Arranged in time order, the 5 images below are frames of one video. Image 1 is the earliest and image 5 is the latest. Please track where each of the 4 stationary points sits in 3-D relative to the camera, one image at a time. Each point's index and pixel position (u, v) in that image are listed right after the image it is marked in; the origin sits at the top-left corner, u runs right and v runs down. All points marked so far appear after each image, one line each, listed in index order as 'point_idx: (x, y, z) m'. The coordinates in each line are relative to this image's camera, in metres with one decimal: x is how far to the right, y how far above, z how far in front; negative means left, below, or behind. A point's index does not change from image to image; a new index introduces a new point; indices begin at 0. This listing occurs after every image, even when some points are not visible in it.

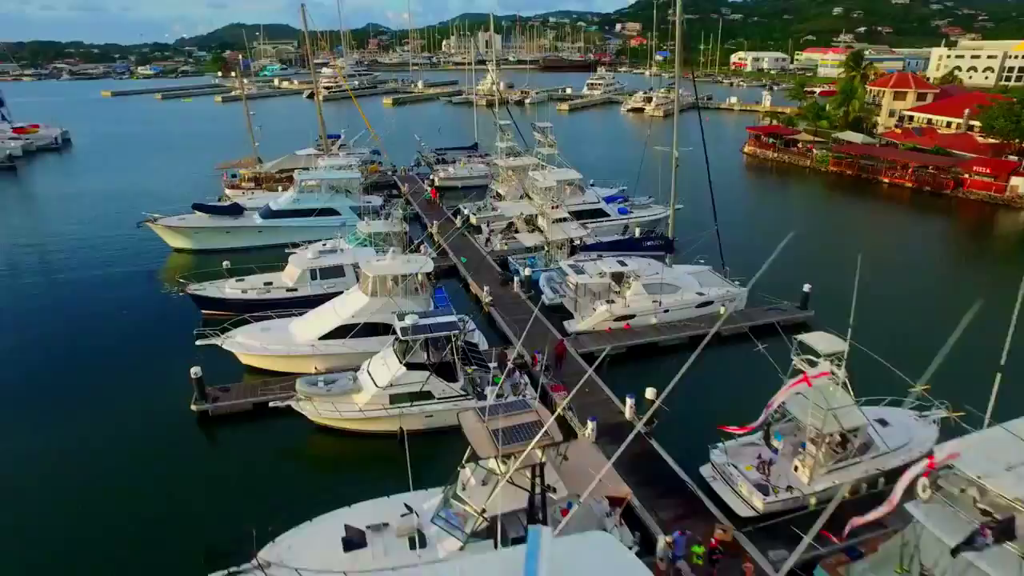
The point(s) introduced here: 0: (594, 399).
0: (+2.2, -2.9, +16.5) m
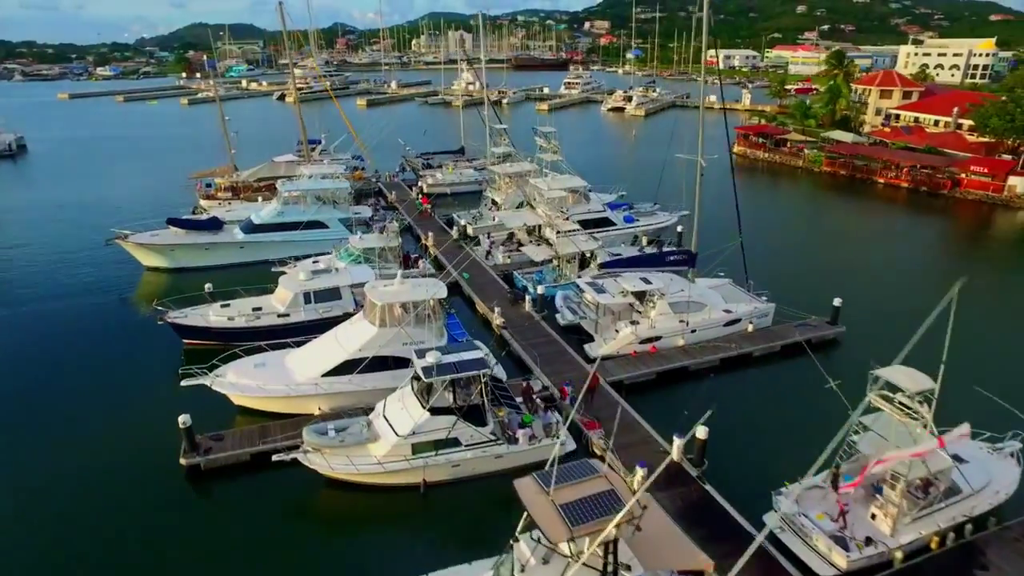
0: (+2.9, -3.5, +14.9) m
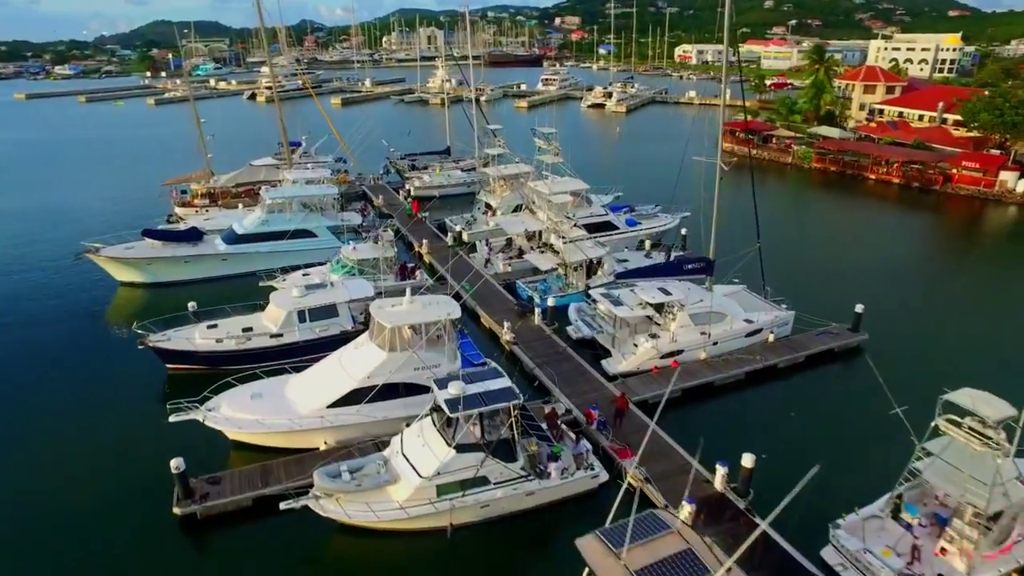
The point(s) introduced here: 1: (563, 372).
0: (+3.5, -3.9, +13.9) m
1: (+1.4, -2.3, +17.4) m
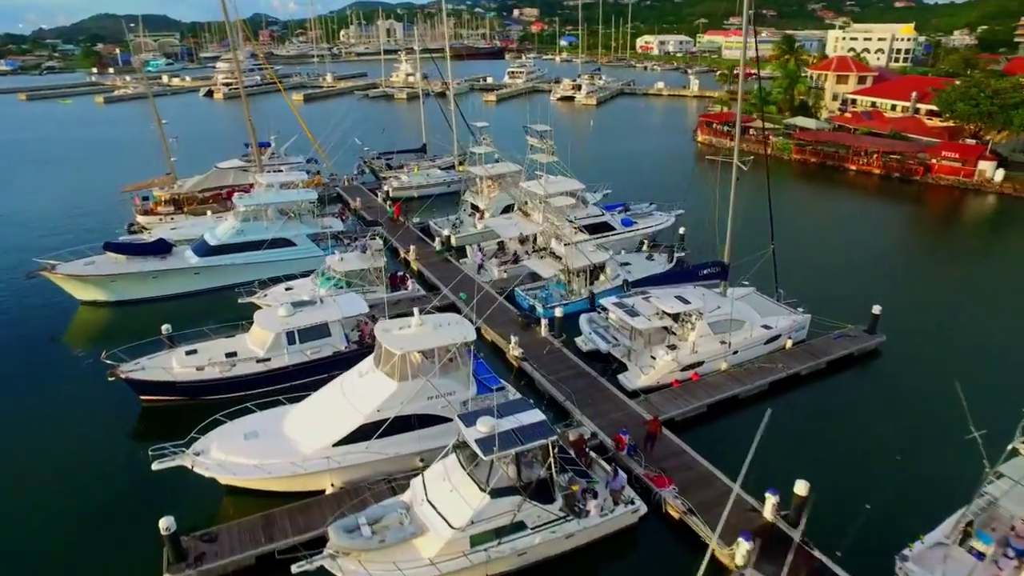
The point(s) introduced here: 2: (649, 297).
0: (+4.0, -4.1, +12.9) m
1: (+1.8, -2.6, +16.3) m
2: (+3.9, -0.3, +17.8) m
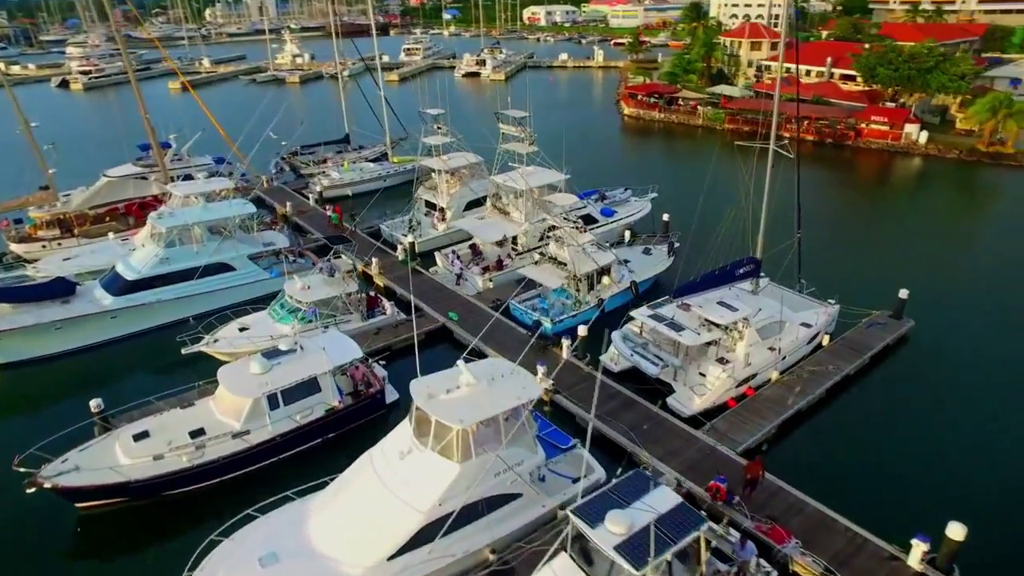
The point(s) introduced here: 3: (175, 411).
0: (+5.7, -4.4, +11.0) m
1: (+2.7, -3.0, +14.0) m
2: (+4.4, -0.4, +15.8) m
3: (-7.3, -2.7, +13.6) m
